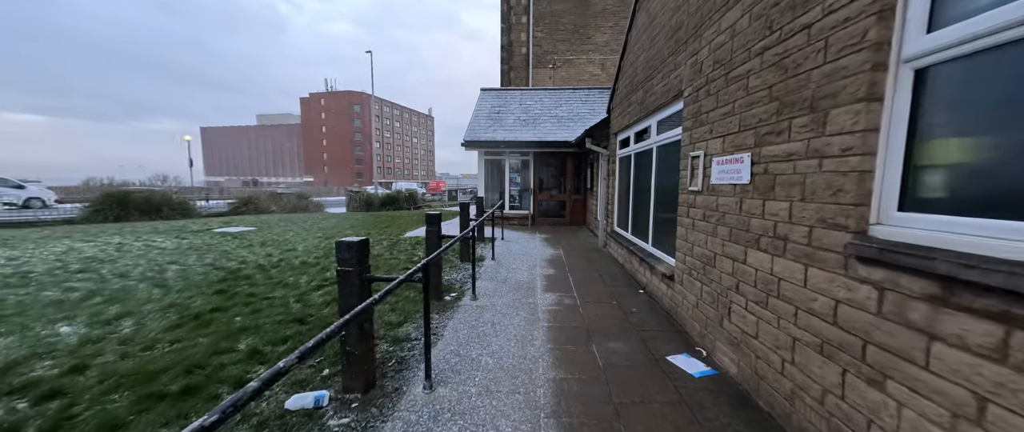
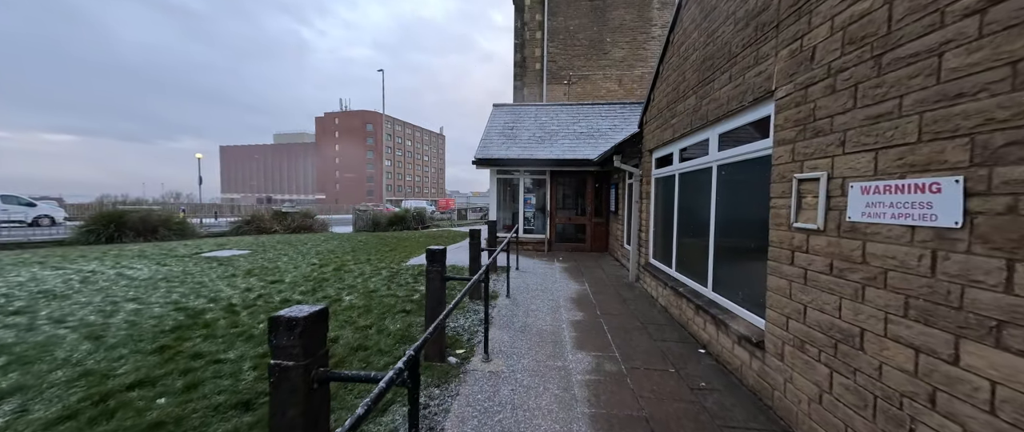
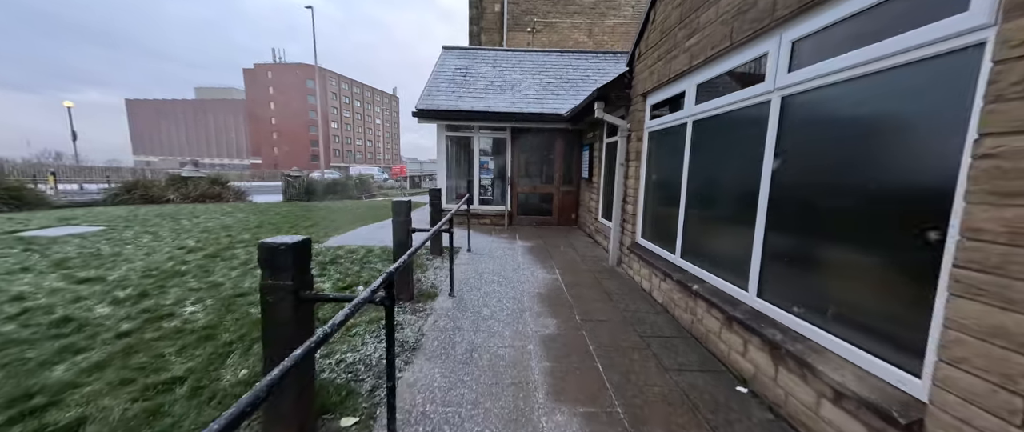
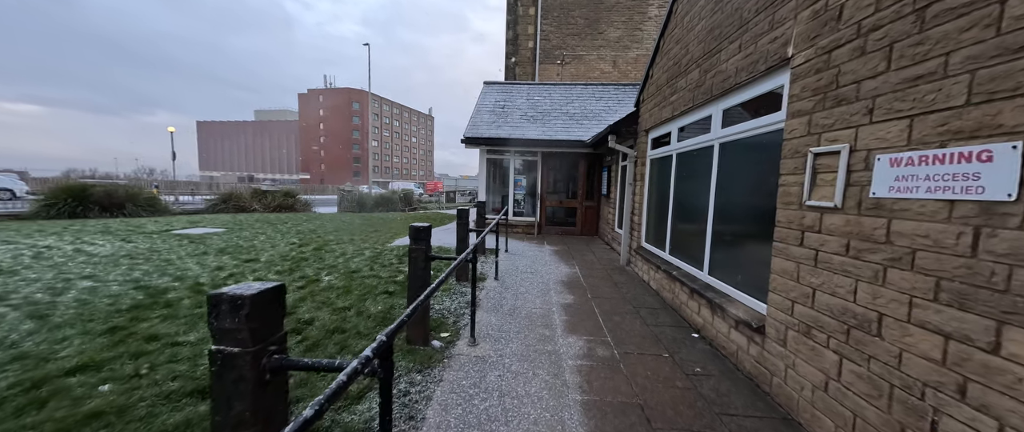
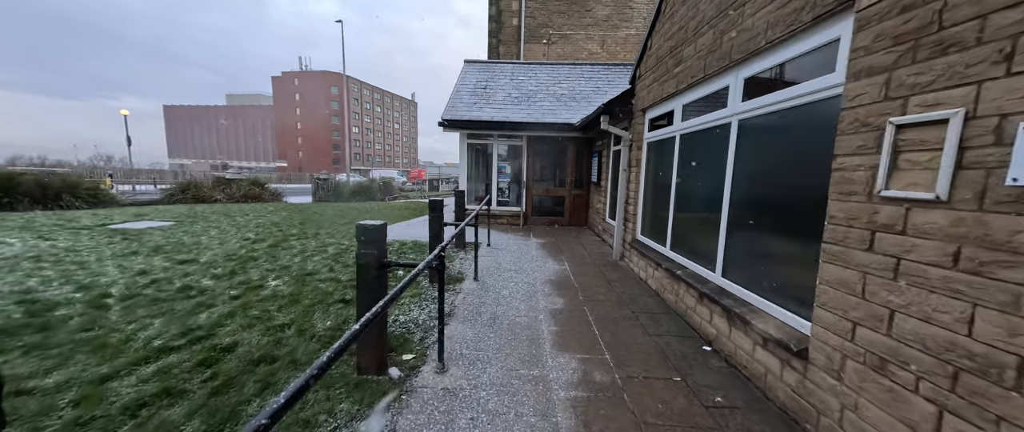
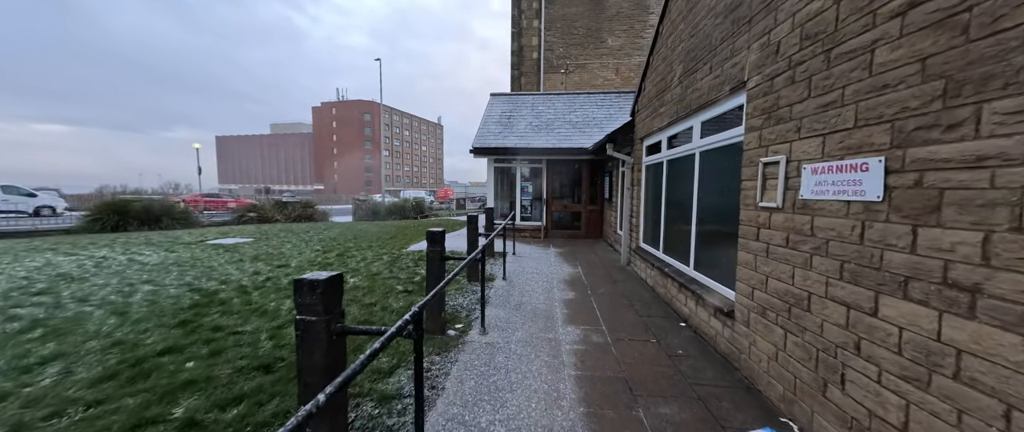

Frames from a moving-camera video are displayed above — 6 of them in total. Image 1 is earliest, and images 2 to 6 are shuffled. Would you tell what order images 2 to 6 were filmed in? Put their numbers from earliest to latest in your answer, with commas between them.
6, 2, 4, 5, 3
